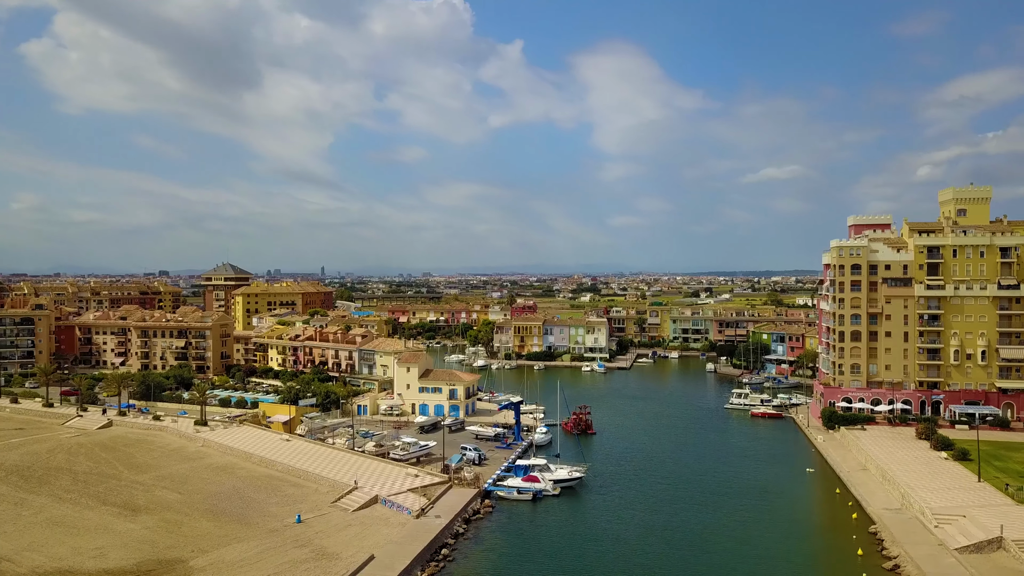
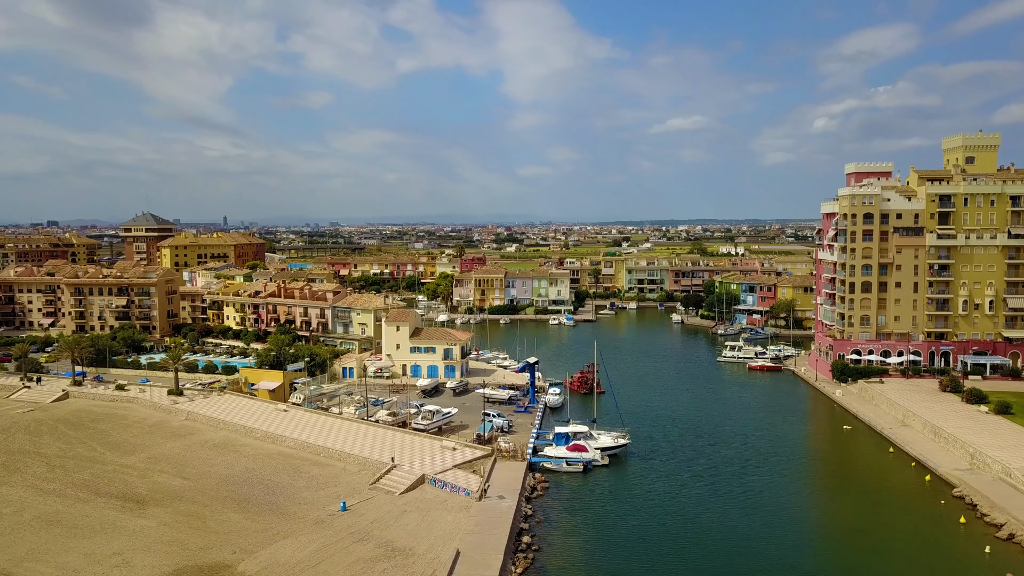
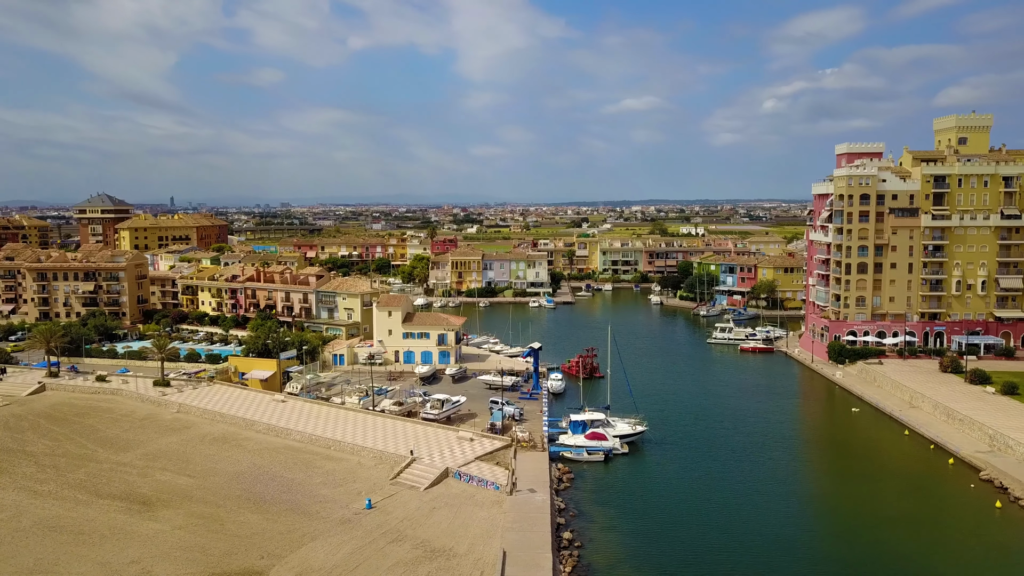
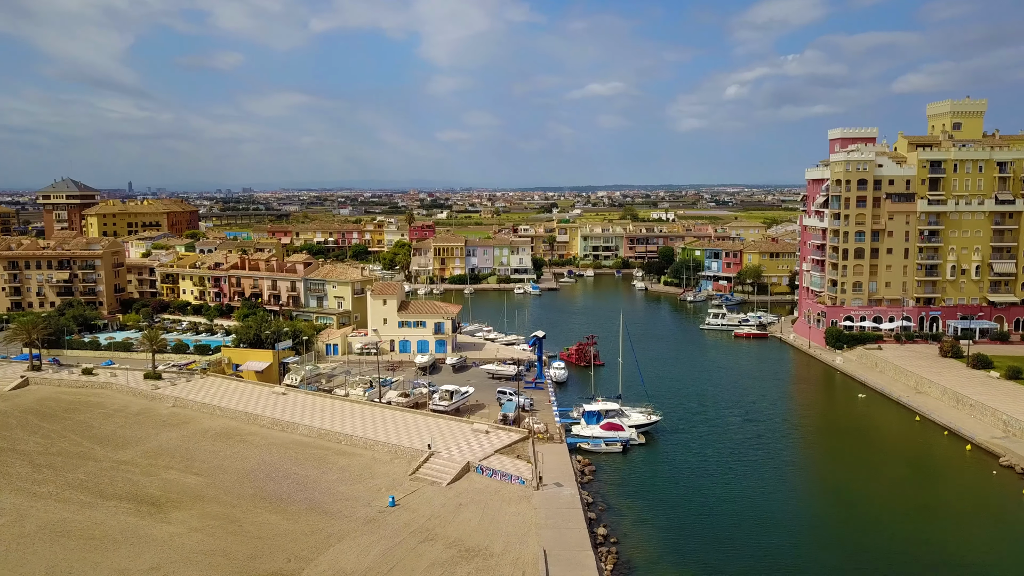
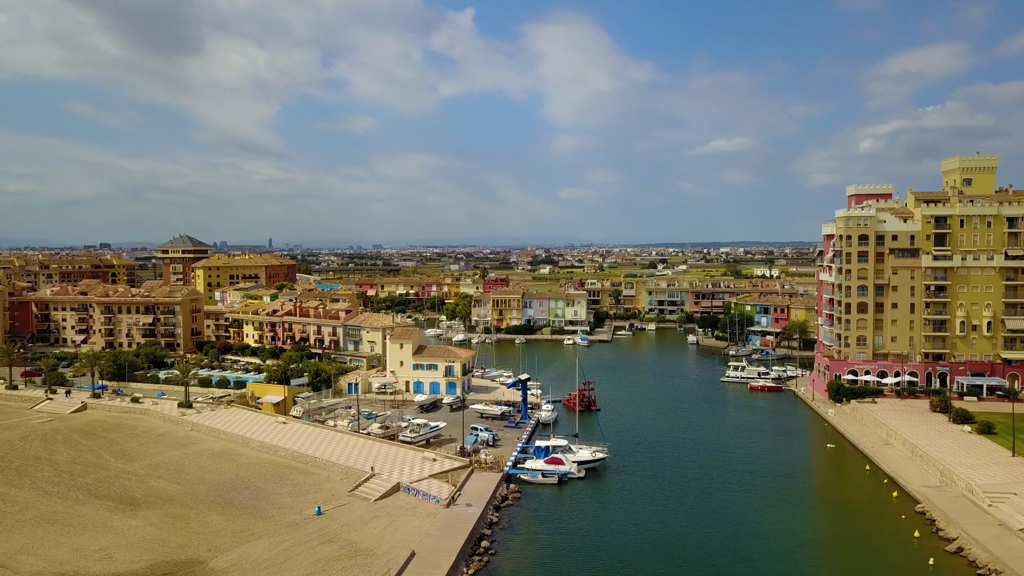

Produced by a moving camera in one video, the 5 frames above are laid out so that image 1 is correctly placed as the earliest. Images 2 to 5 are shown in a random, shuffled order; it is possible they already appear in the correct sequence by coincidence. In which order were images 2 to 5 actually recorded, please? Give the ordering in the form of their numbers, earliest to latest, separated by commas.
5, 2, 3, 4
